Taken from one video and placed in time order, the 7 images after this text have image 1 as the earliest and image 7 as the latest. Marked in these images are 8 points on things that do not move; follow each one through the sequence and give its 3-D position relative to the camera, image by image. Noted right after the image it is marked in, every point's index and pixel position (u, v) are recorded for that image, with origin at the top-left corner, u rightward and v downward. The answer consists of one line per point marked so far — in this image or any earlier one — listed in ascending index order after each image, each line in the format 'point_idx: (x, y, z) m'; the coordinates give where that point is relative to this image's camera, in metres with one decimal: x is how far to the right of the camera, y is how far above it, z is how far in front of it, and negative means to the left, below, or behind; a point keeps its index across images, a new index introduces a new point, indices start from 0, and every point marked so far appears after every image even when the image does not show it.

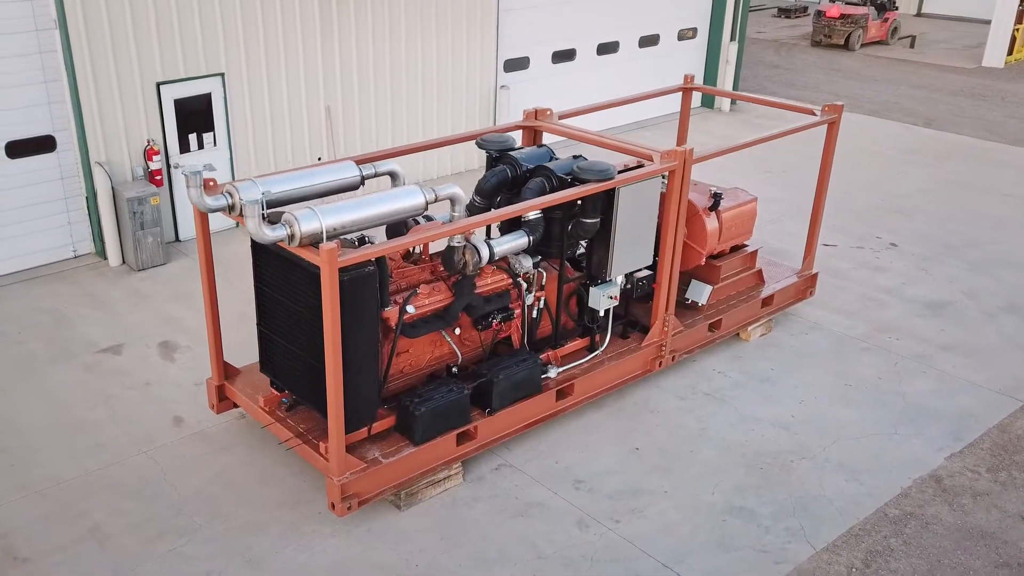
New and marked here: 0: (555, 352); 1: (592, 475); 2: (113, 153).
0: (+0.3, -0.4, +5.9) m
1: (+0.5, -1.1, +5.3) m
2: (-3.6, +1.2, +8.1) m
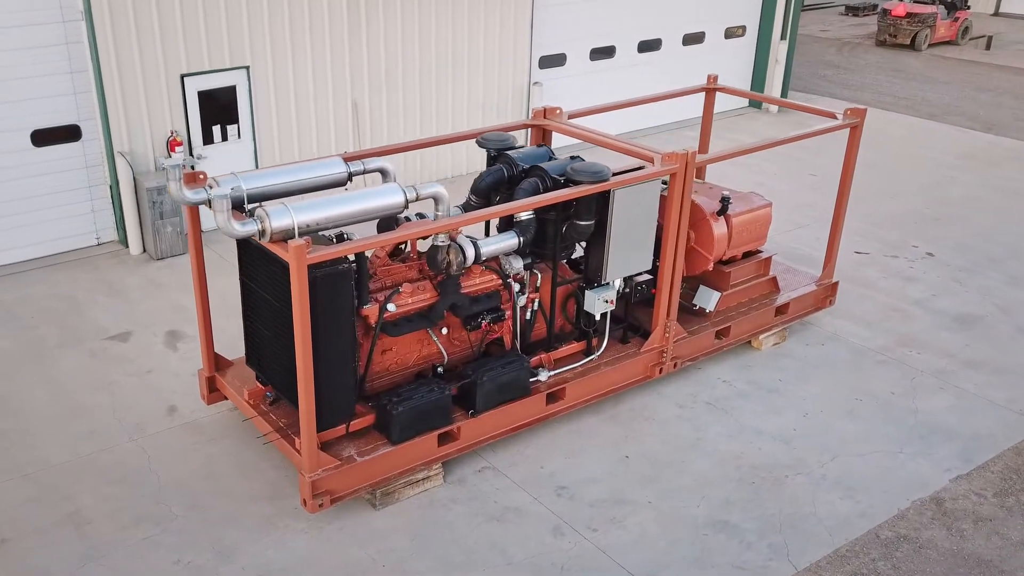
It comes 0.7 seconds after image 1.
0: (+0.2, -0.4, +5.8) m
1: (+0.4, -1.1, +5.2) m
2: (-3.4, +1.3, +8.2) m
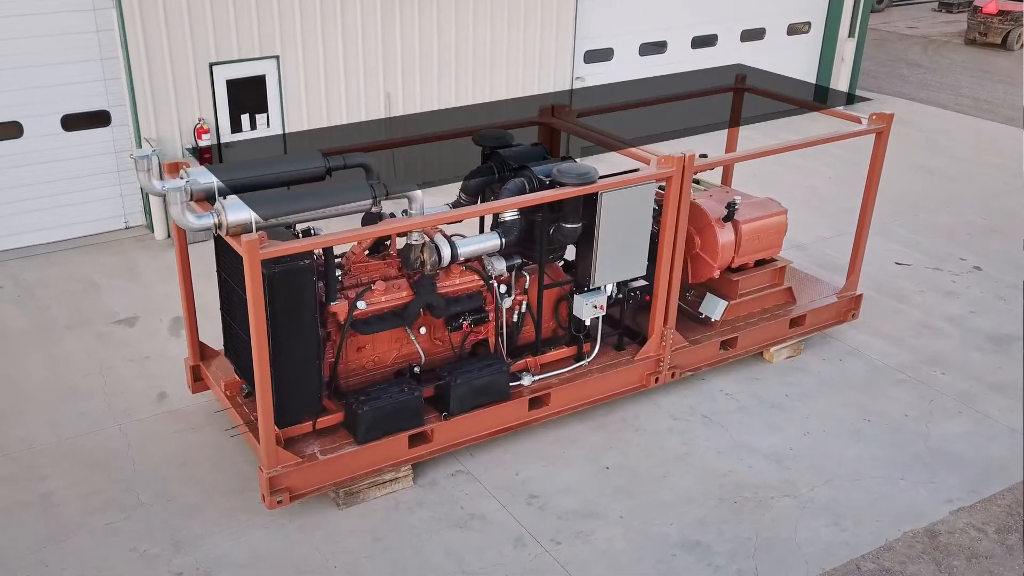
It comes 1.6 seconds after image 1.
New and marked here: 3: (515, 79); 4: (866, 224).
0: (+0.1, -0.4, +5.6) m
1: (+0.2, -1.1, +5.1) m
2: (-3.2, +1.4, +8.4) m
3: (+0.1, +2.4, +10.6) m
4: (+2.6, +0.5, +6.6) m
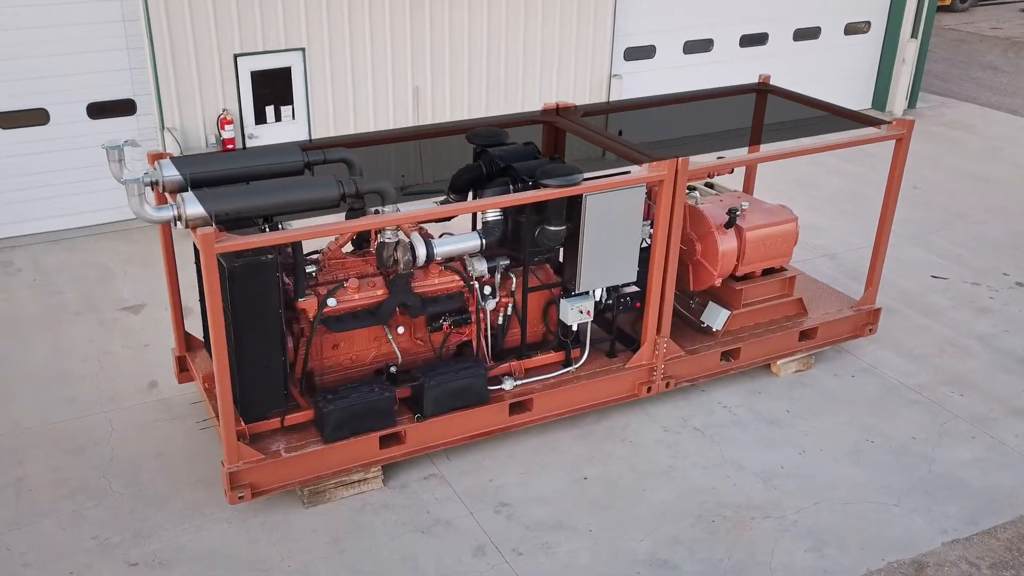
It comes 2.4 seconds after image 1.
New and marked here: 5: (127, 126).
0: (0.0, -0.5, +5.5) m
1: (0.0, -1.2, +5.0) m
2: (-3.0, +1.6, +8.5) m
3: (+0.4, +2.5, +10.5) m
4: (+2.6, +0.4, +6.3) m
5: (-3.5, +1.5, +8.4) m
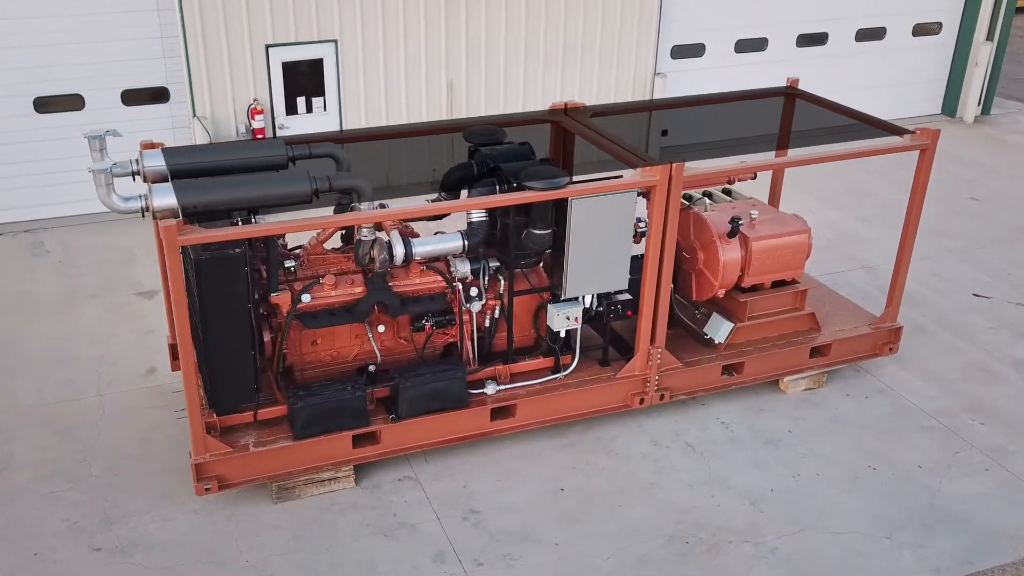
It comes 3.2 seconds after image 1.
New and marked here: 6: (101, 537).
0: (0.0, -0.5, +5.4) m
1: (-0.1, -1.2, +4.8) m
2: (-2.7, +1.7, +8.6) m
3: (+0.9, +2.4, +10.3) m
4: (+2.6, +0.3, +6.0) m
5: (-3.3, +1.6, +8.5) m
6: (-2.0, -1.2, +4.5) m
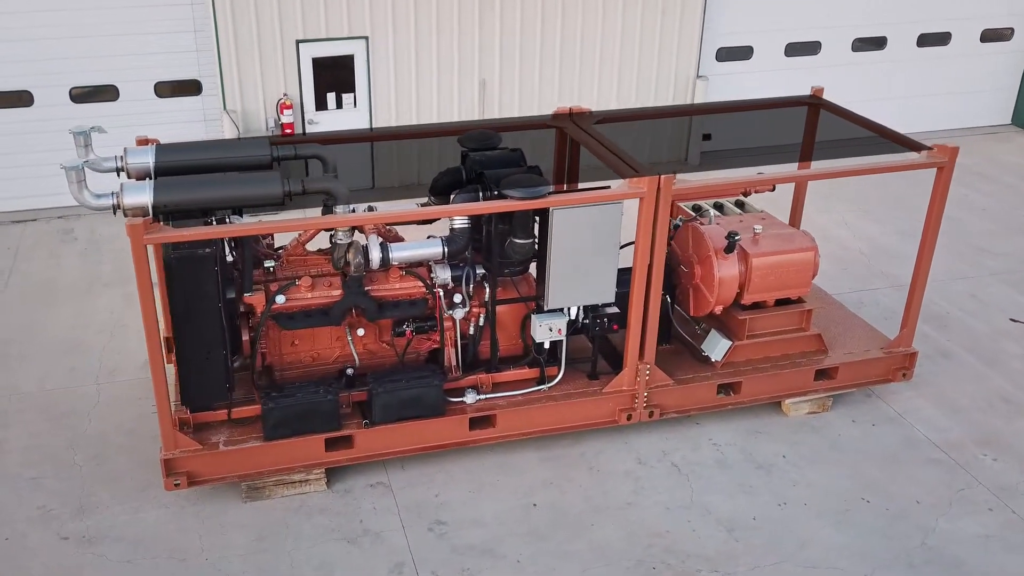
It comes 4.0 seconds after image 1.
0: (-0.1, -0.5, +5.3) m
1: (-0.3, -1.2, +4.8) m
2: (-2.5, +1.8, +8.7) m
3: (+1.3, +2.4, +10.1) m
4: (+2.6, +0.1, +5.7) m
5: (-3.0, +1.7, +8.7) m
6: (-2.2, -1.2, +4.6) m
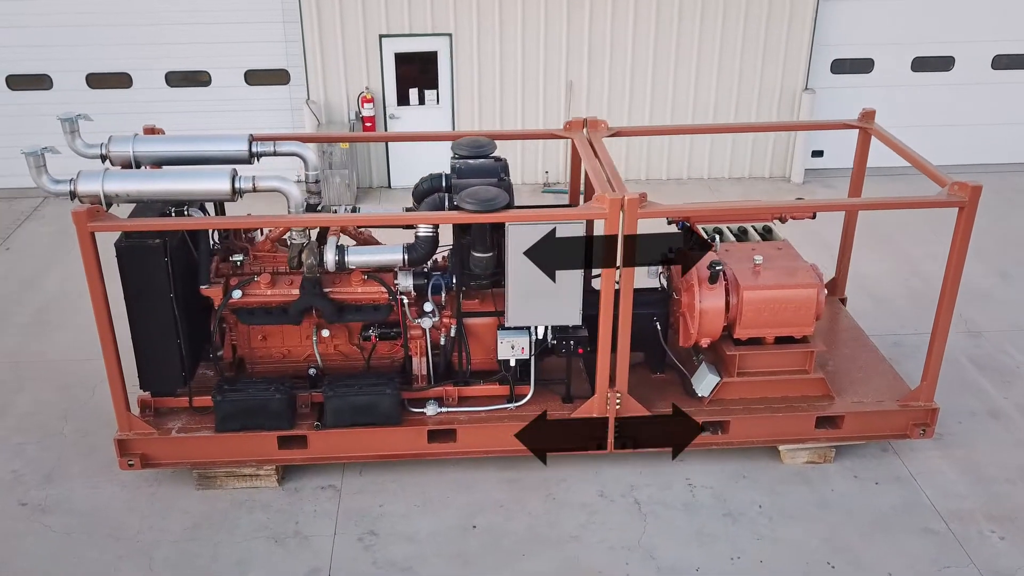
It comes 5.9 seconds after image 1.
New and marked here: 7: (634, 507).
0: (-0.3, -0.6, +5.2) m
1: (-0.6, -1.3, +4.7) m
2: (-1.9, +1.9, +8.9) m
3: (+2.1, +2.2, +9.6) m
4: (+2.4, -0.2, +5.1) m
5: (-2.4, +1.9, +9.0) m
6: (-2.6, -1.1, +4.9) m
7: (+0.7, -1.2, +5.0) m
